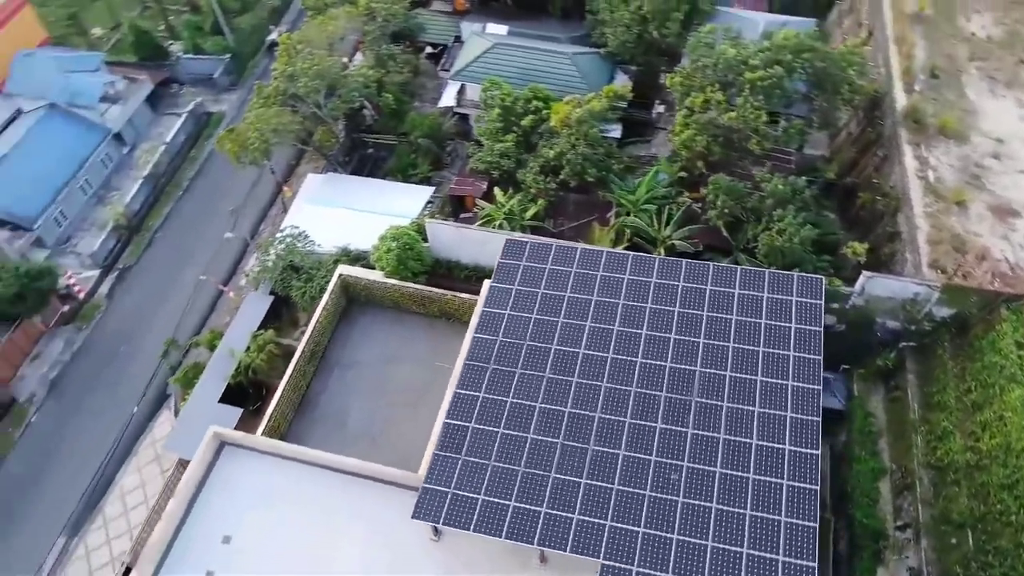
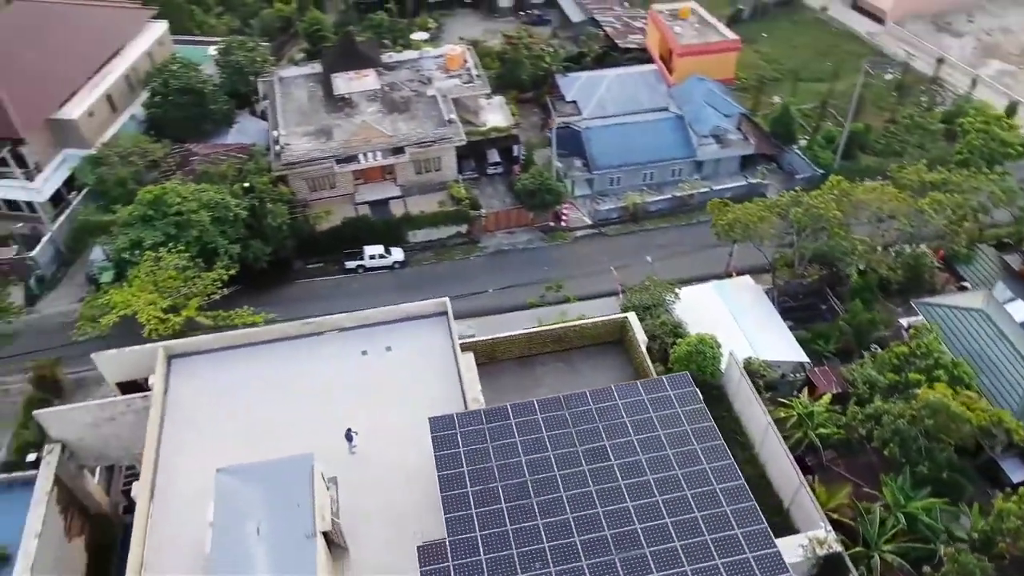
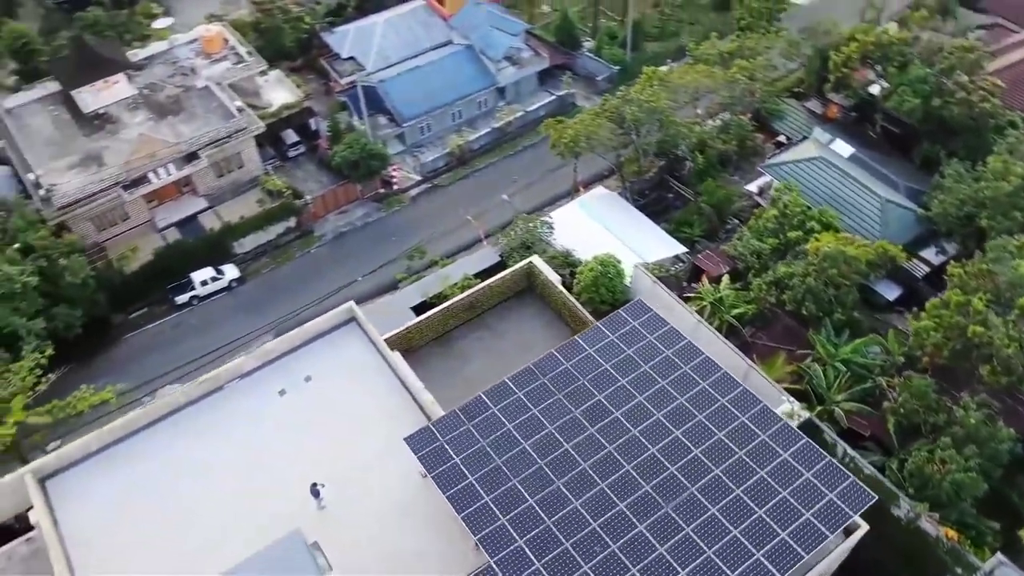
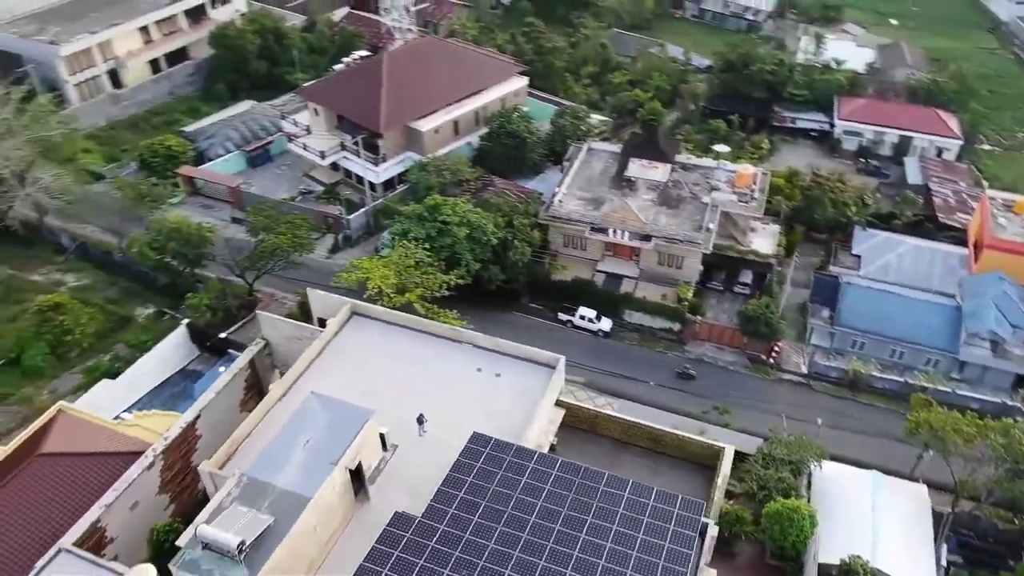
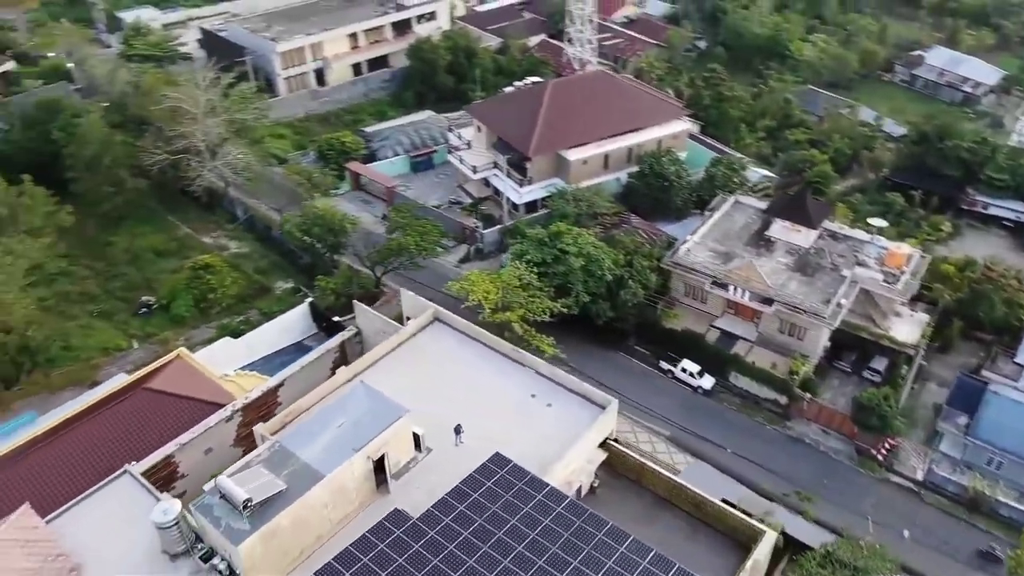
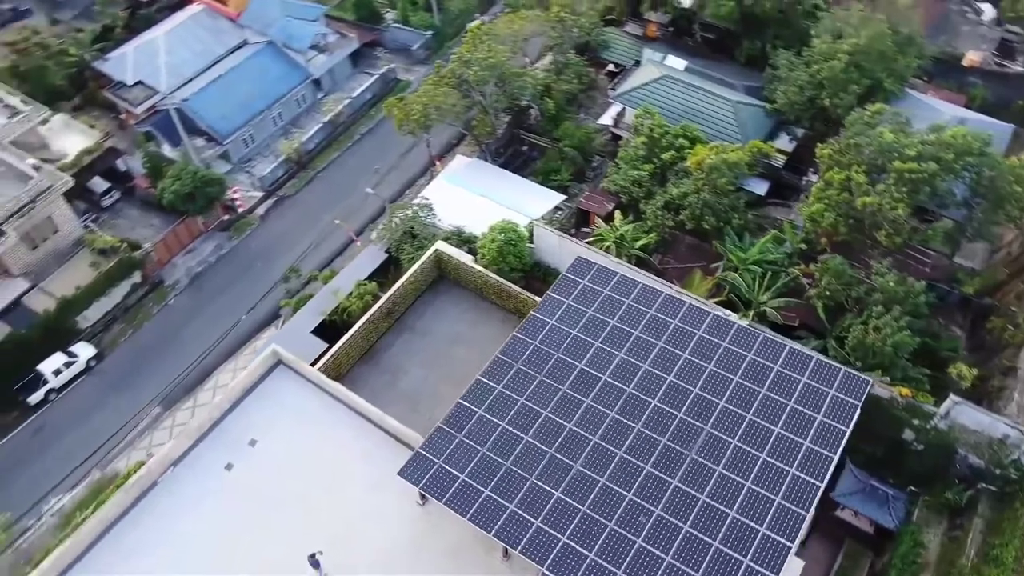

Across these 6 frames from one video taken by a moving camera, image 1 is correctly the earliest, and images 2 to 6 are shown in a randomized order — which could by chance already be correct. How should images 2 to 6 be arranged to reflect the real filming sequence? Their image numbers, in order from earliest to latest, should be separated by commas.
6, 3, 2, 4, 5
